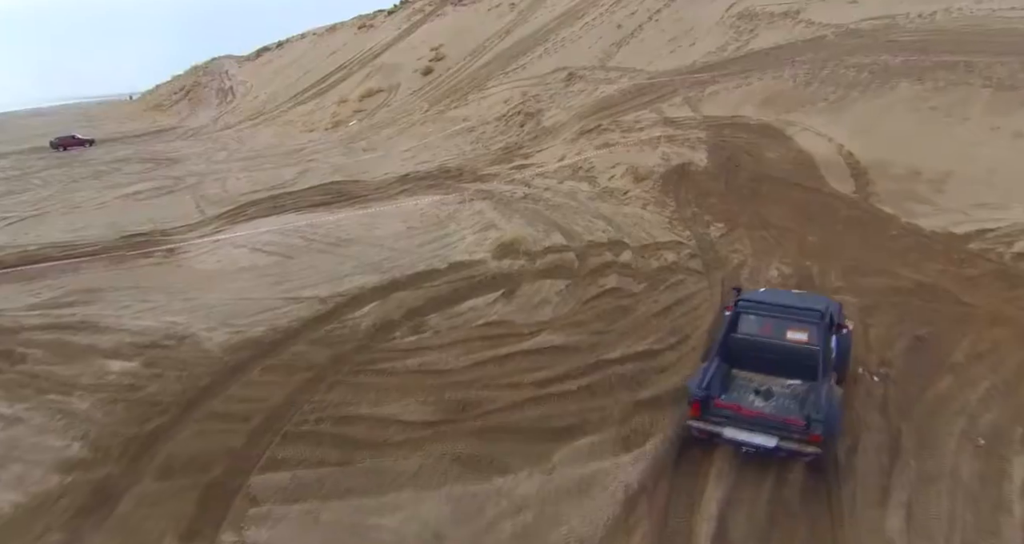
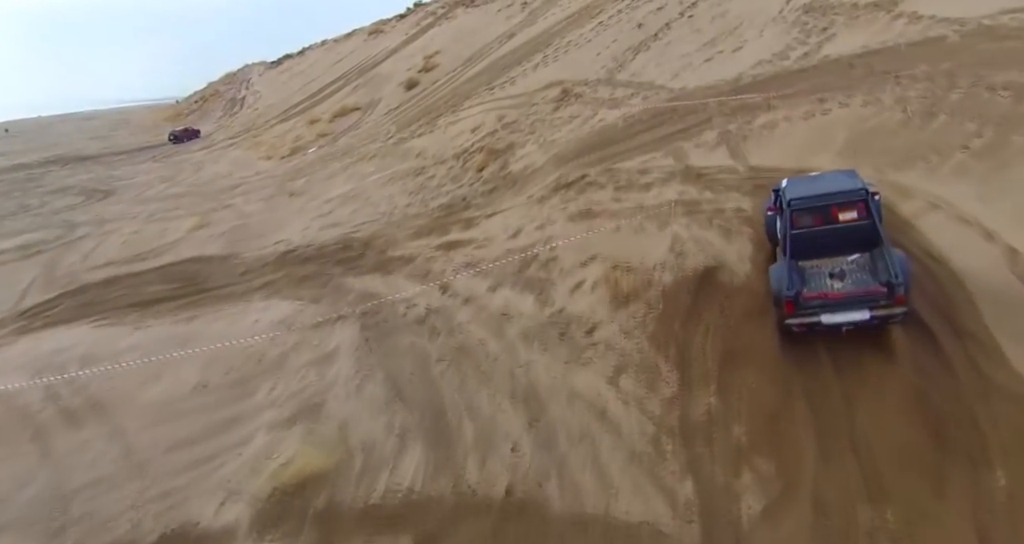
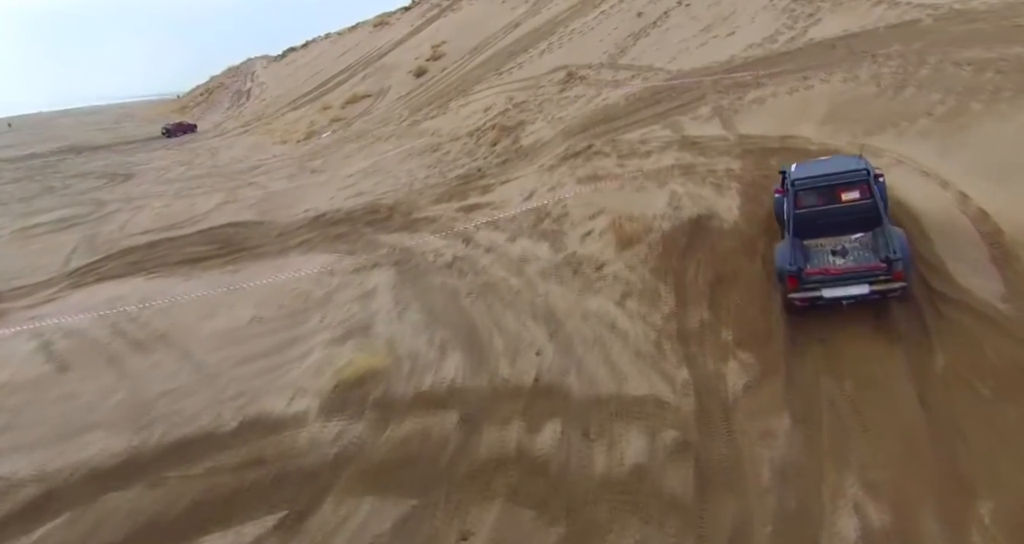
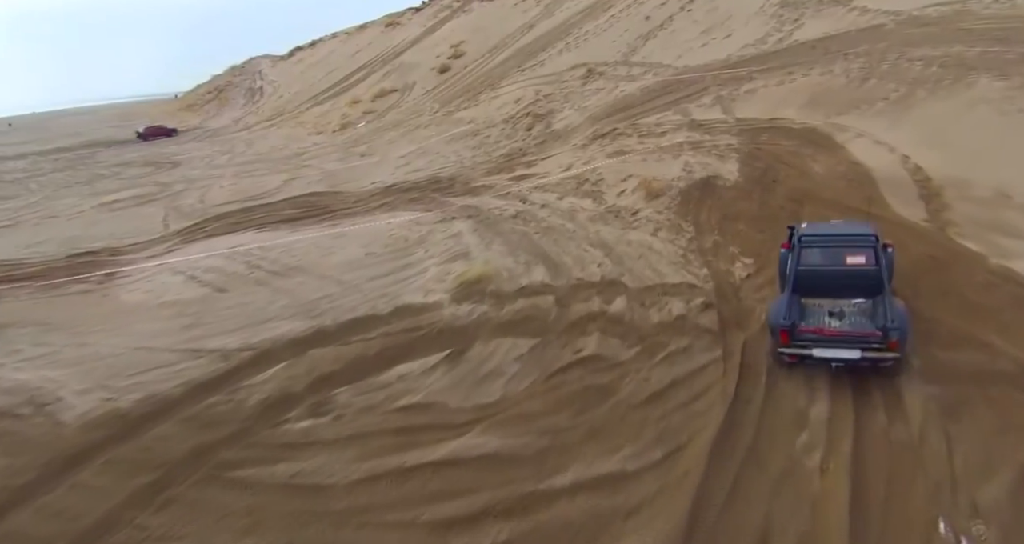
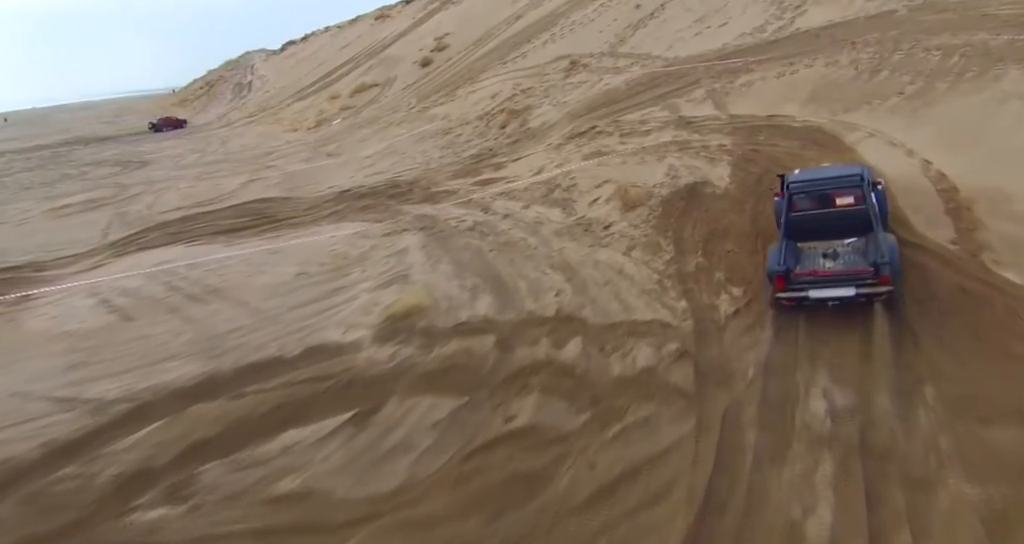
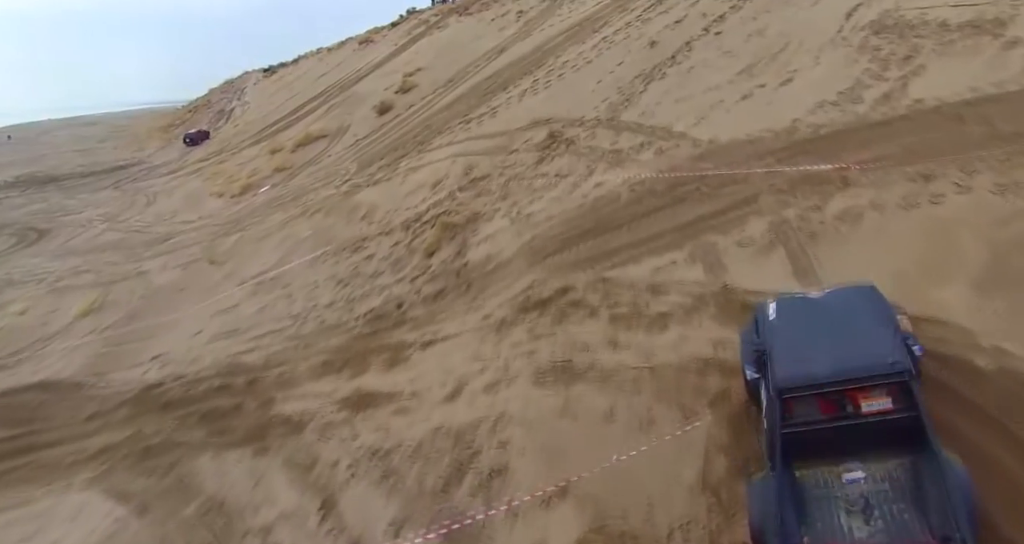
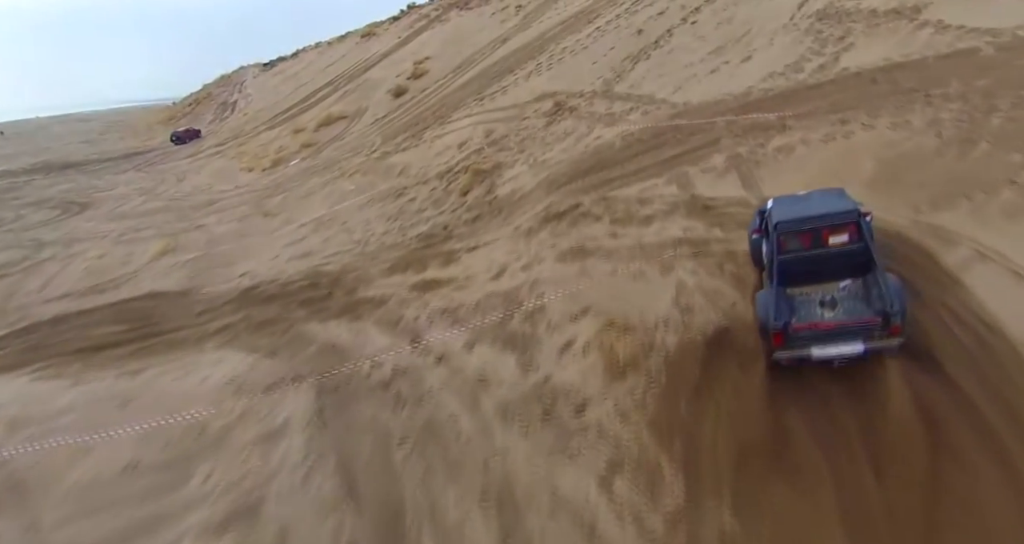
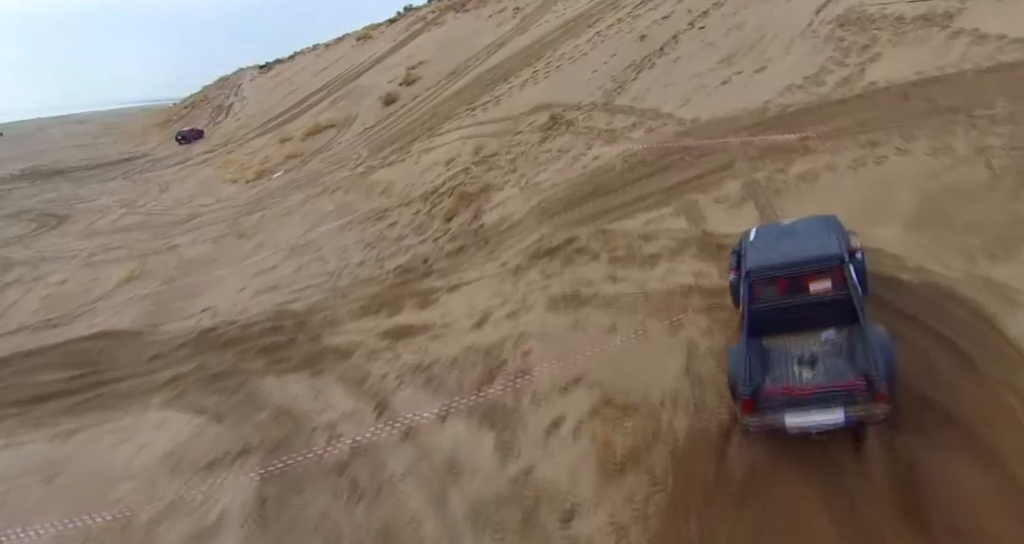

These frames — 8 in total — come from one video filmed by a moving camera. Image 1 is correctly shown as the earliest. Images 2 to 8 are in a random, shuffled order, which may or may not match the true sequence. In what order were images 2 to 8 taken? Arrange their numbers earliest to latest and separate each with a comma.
4, 5, 3, 2, 7, 8, 6
